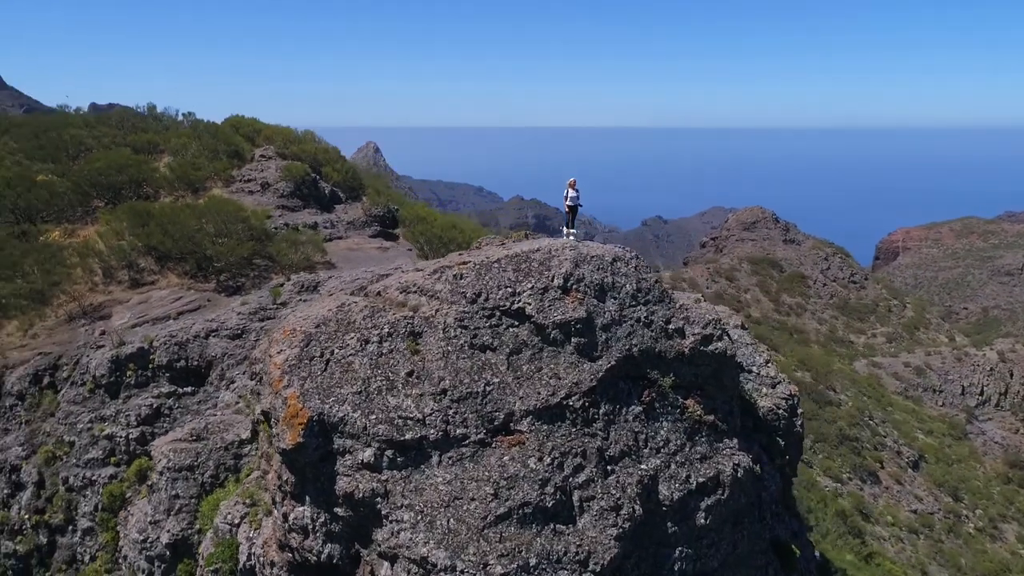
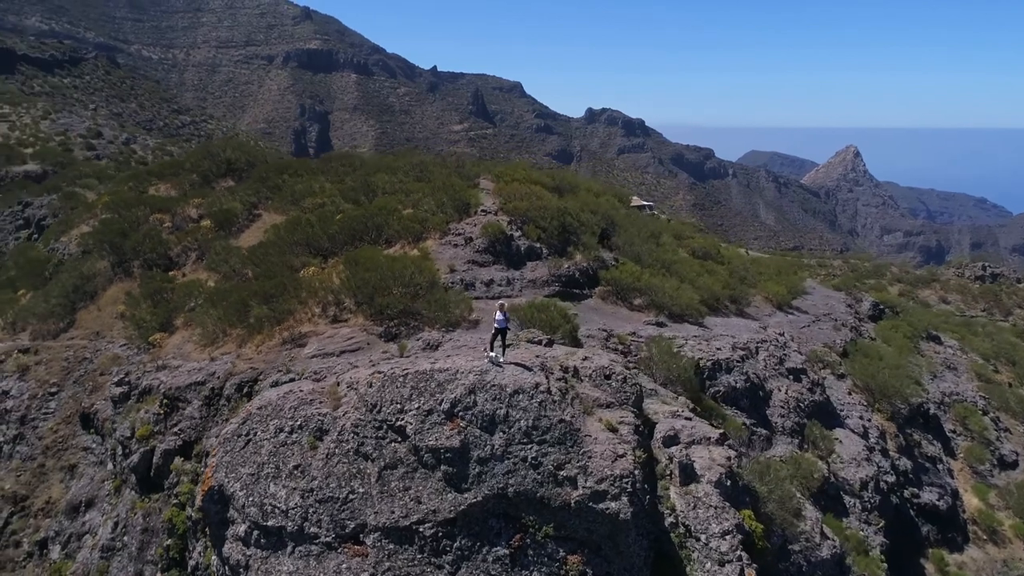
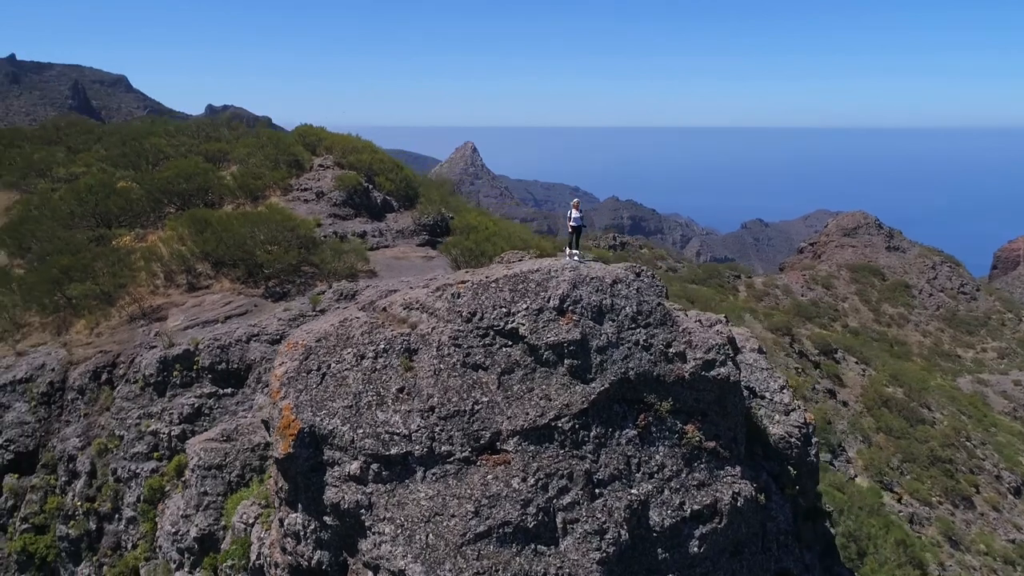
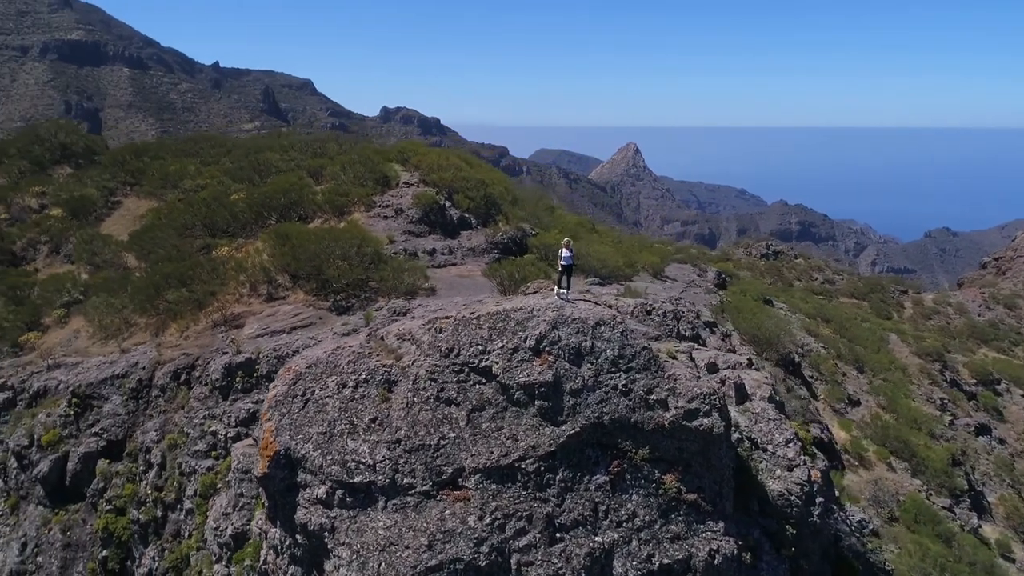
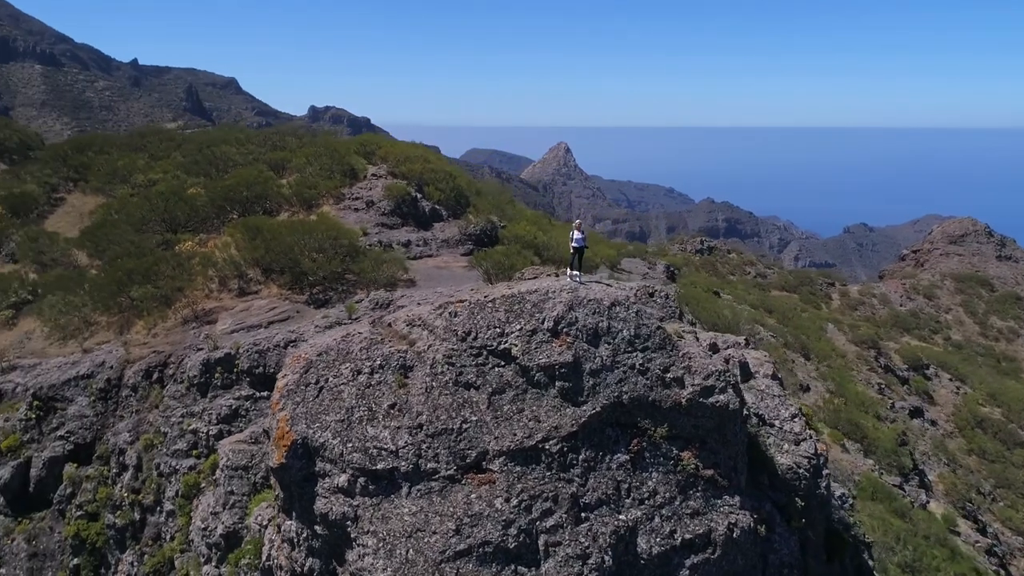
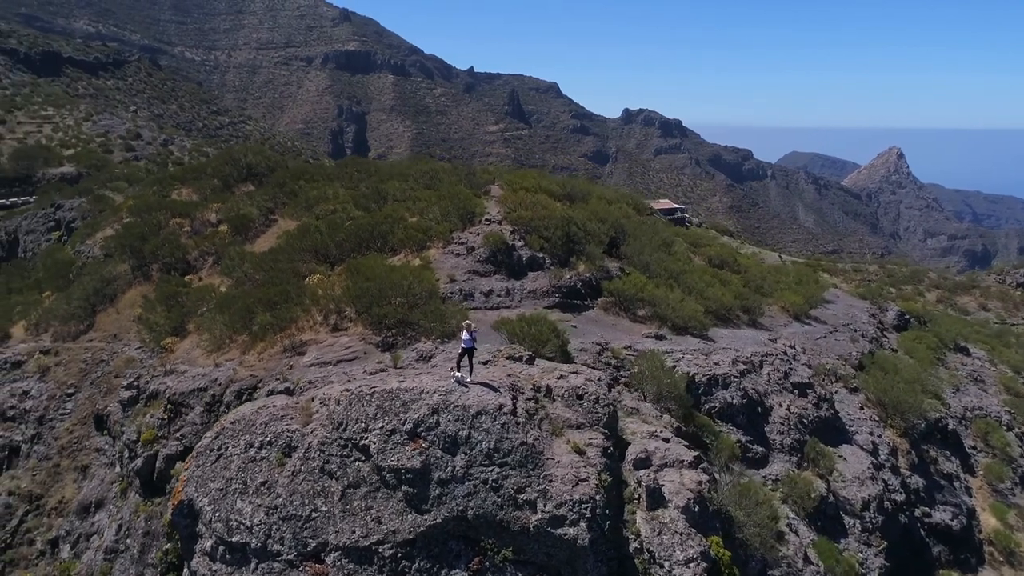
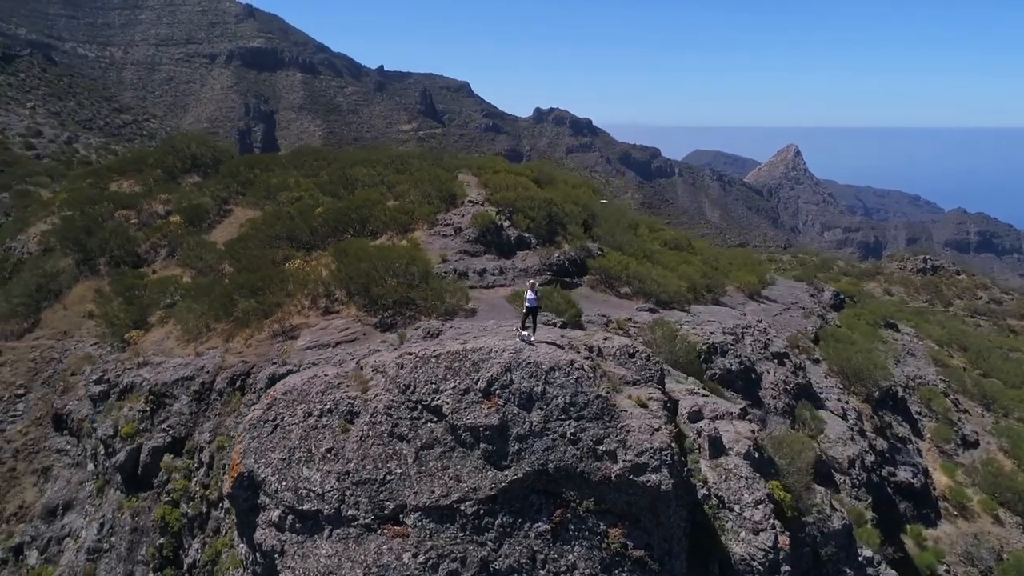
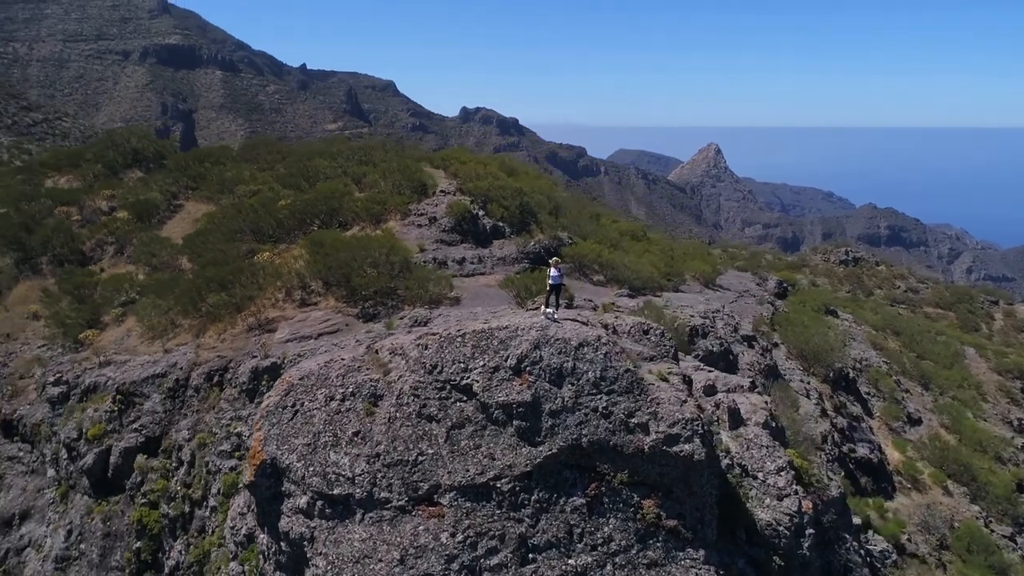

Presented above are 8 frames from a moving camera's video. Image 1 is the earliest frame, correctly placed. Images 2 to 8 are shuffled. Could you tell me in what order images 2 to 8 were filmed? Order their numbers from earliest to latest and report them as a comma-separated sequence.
3, 5, 4, 8, 7, 2, 6
